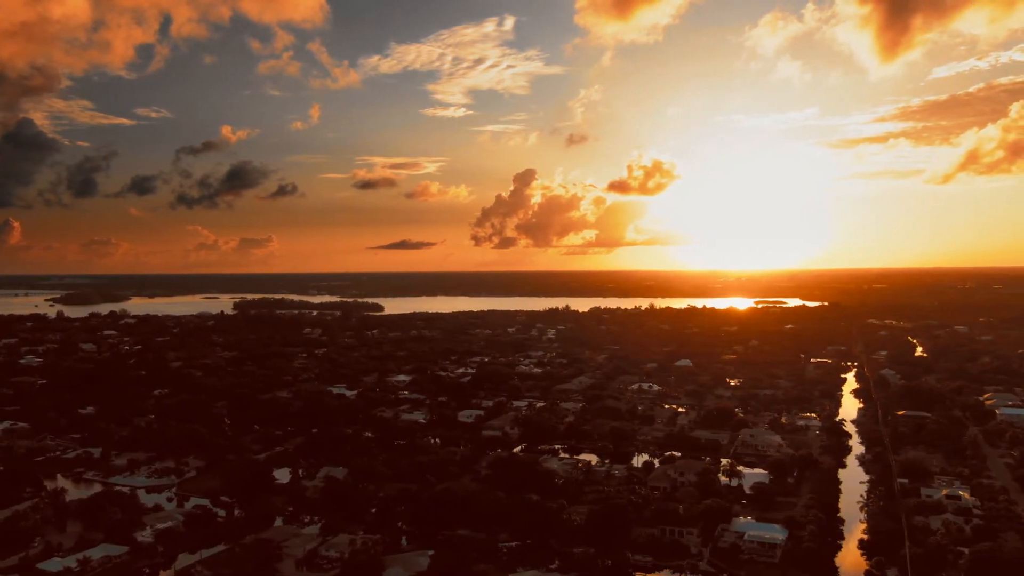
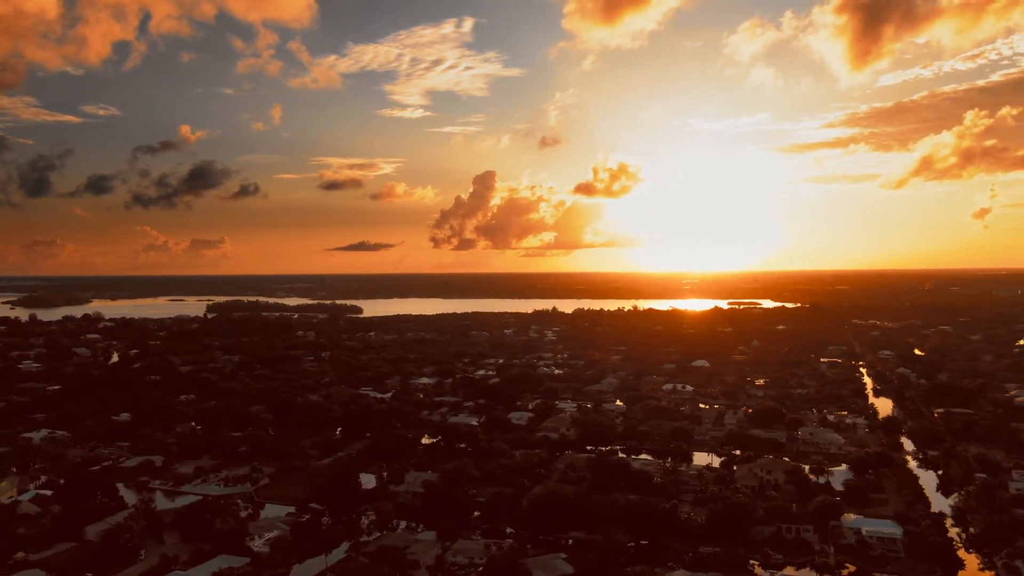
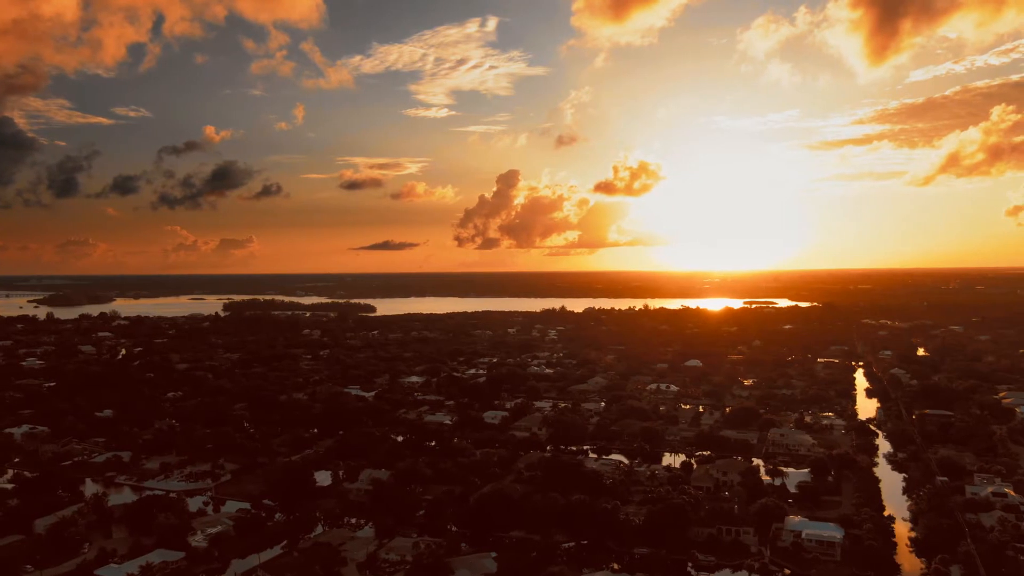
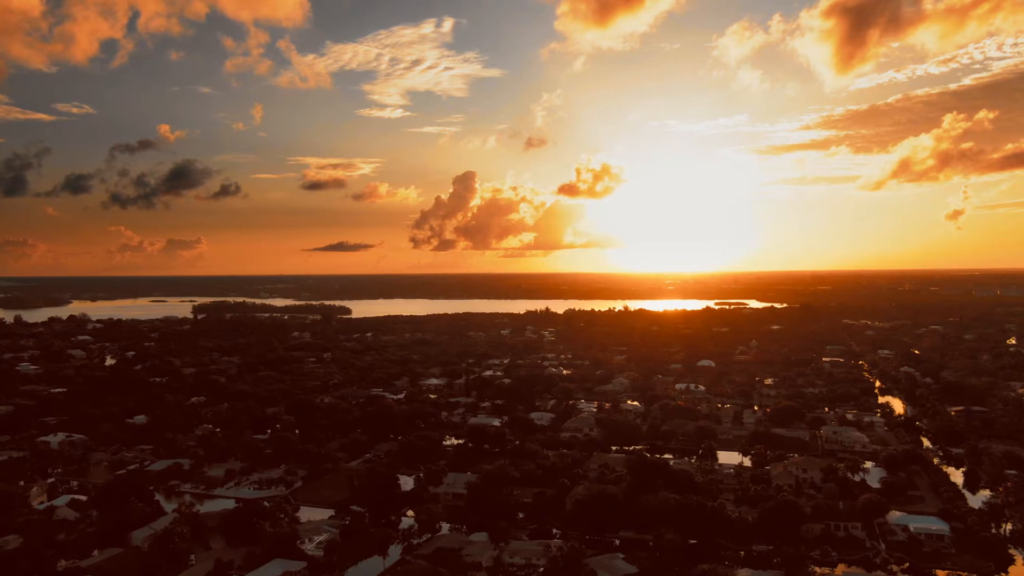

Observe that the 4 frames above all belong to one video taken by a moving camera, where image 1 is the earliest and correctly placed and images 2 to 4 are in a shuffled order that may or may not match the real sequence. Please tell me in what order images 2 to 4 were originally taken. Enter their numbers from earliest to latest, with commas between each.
3, 2, 4
